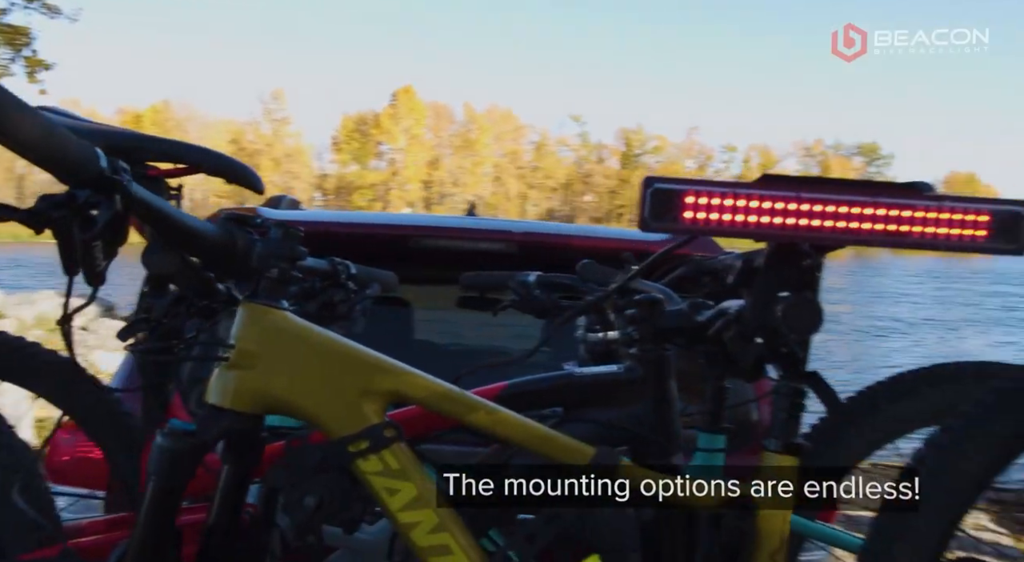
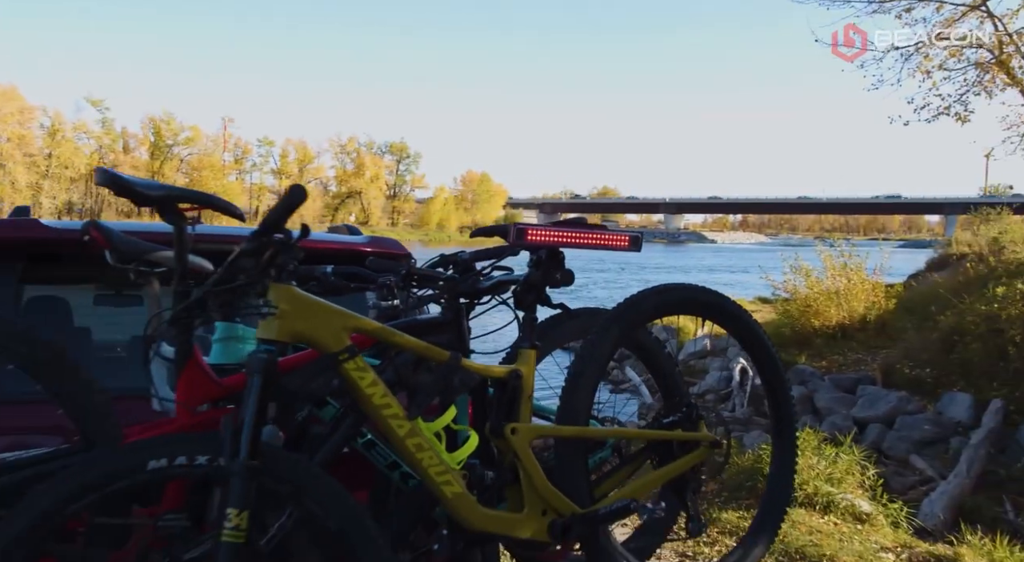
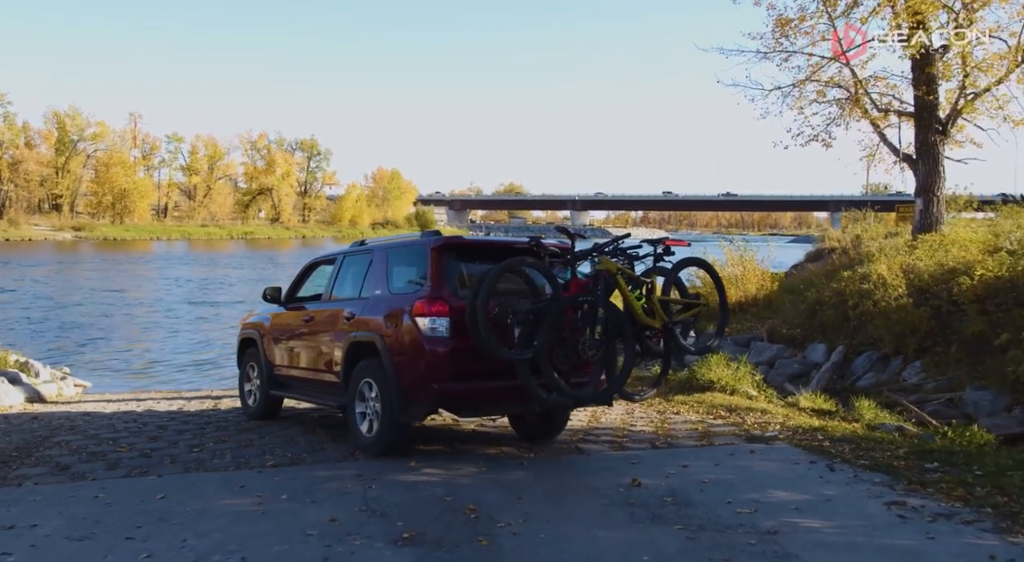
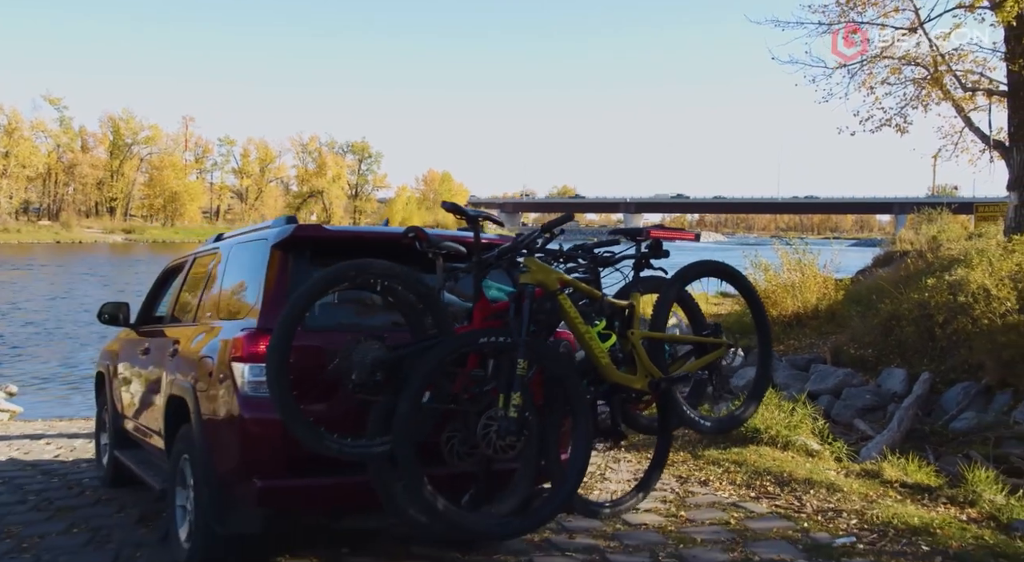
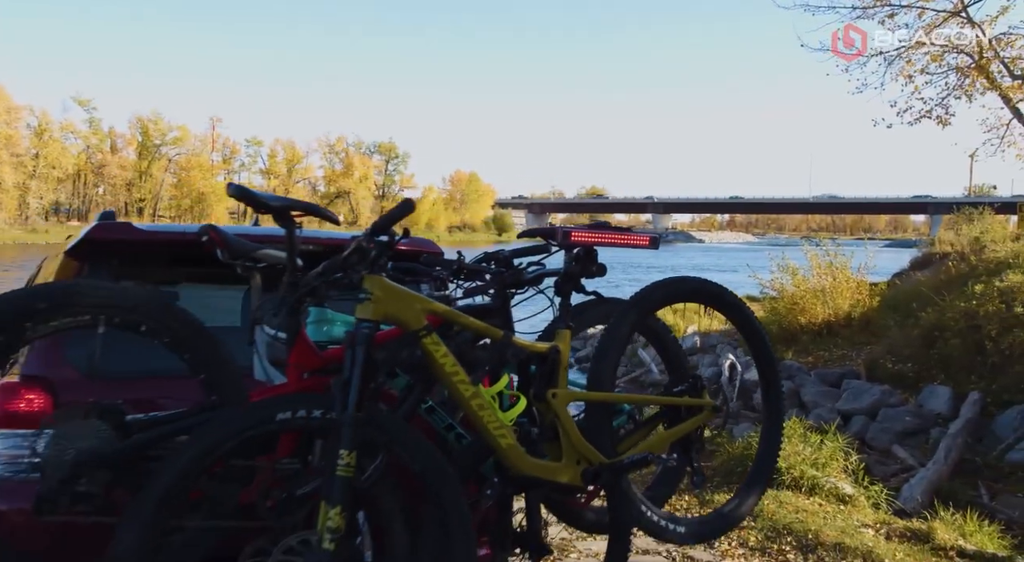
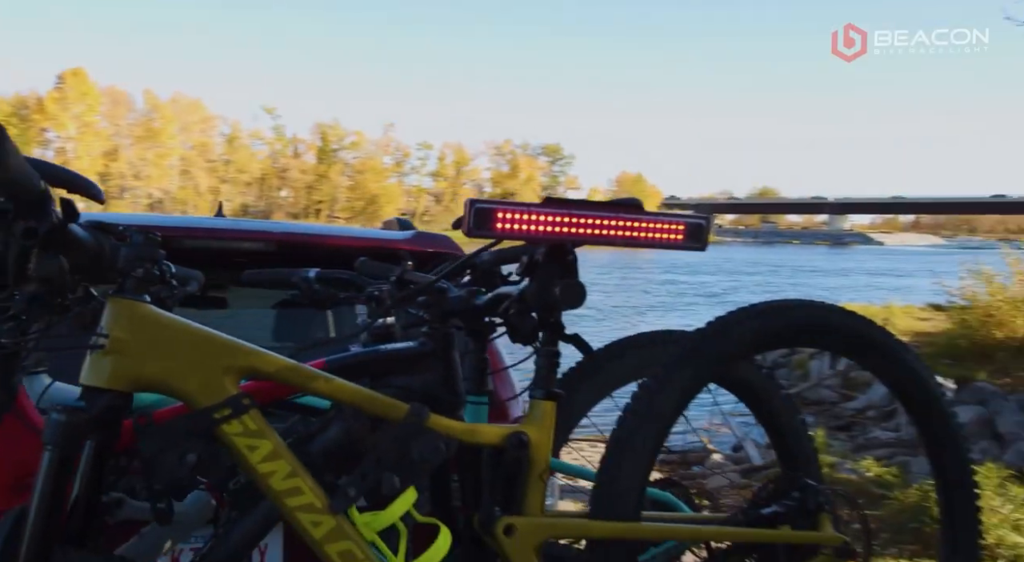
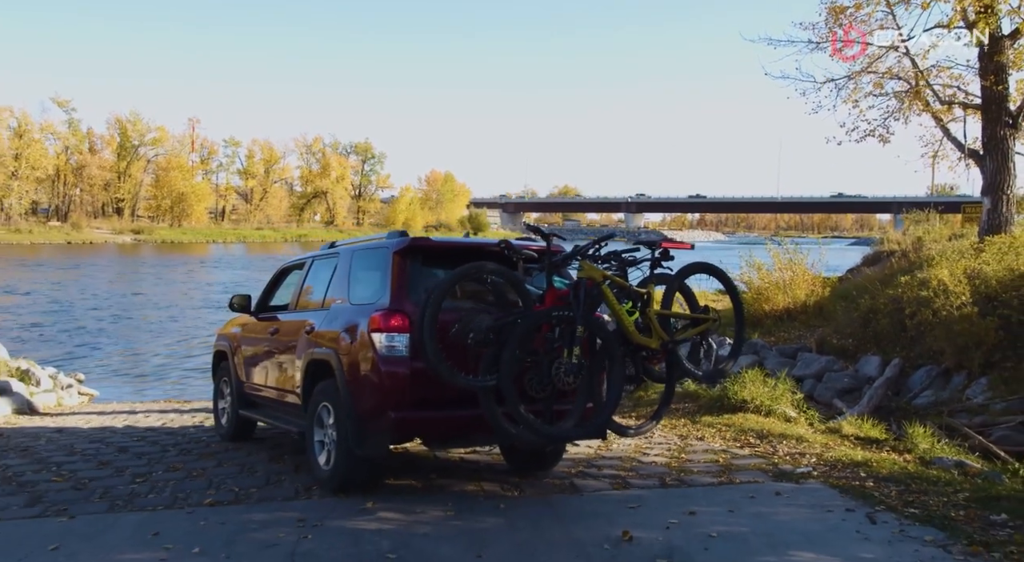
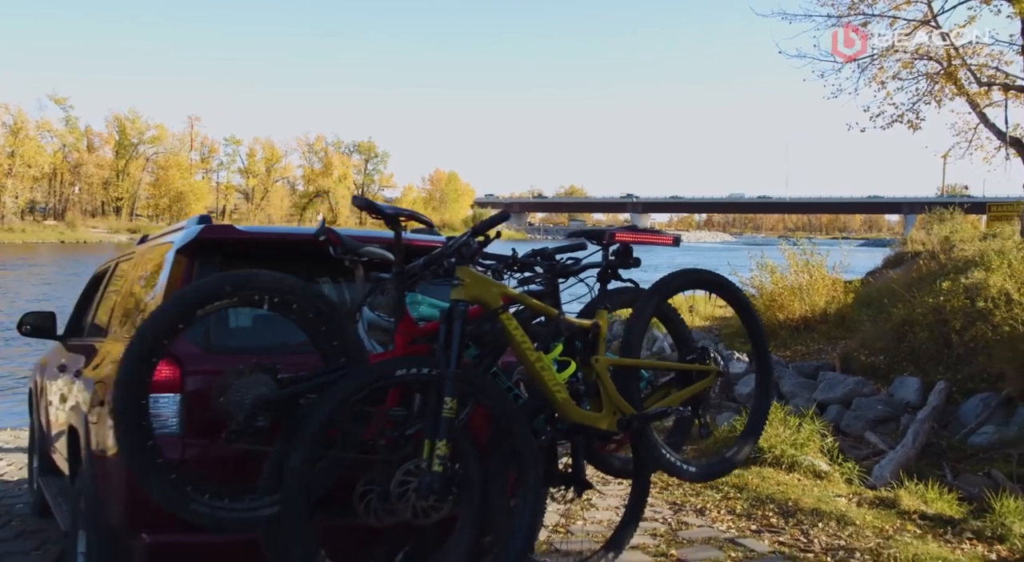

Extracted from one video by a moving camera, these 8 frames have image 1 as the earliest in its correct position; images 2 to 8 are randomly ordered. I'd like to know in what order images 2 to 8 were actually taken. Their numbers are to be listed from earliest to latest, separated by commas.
6, 2, 5, 8, 4, 7, 3
